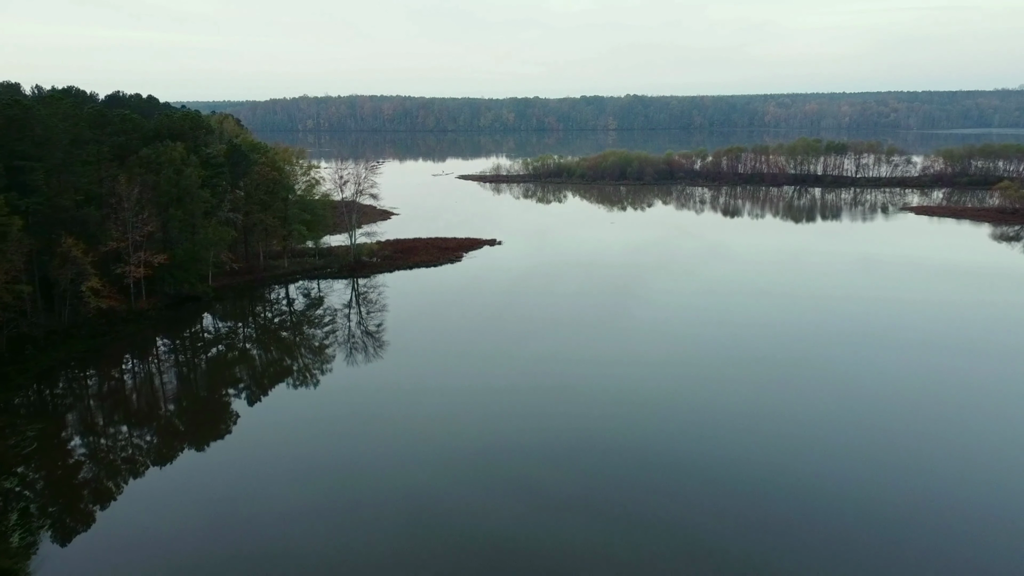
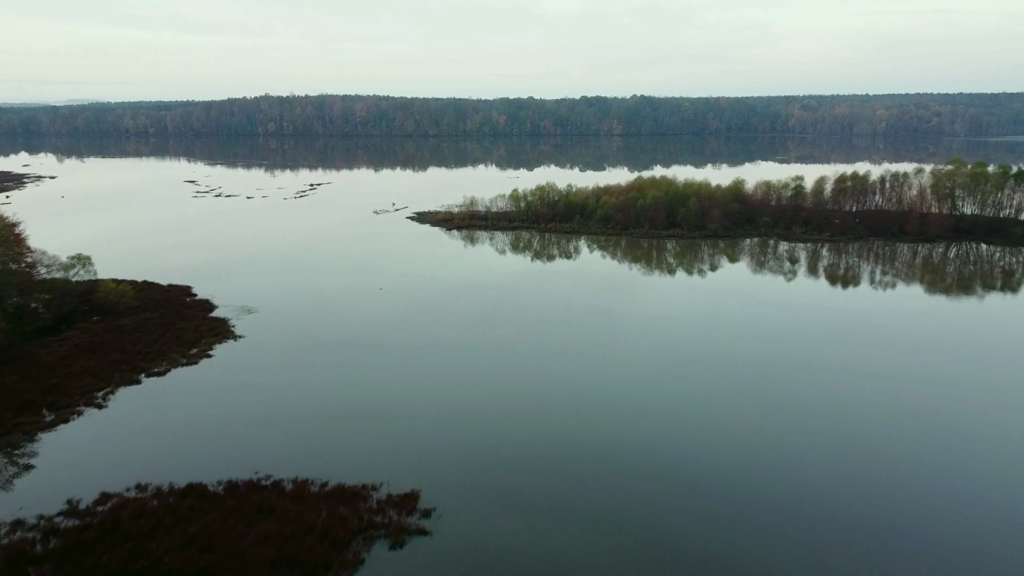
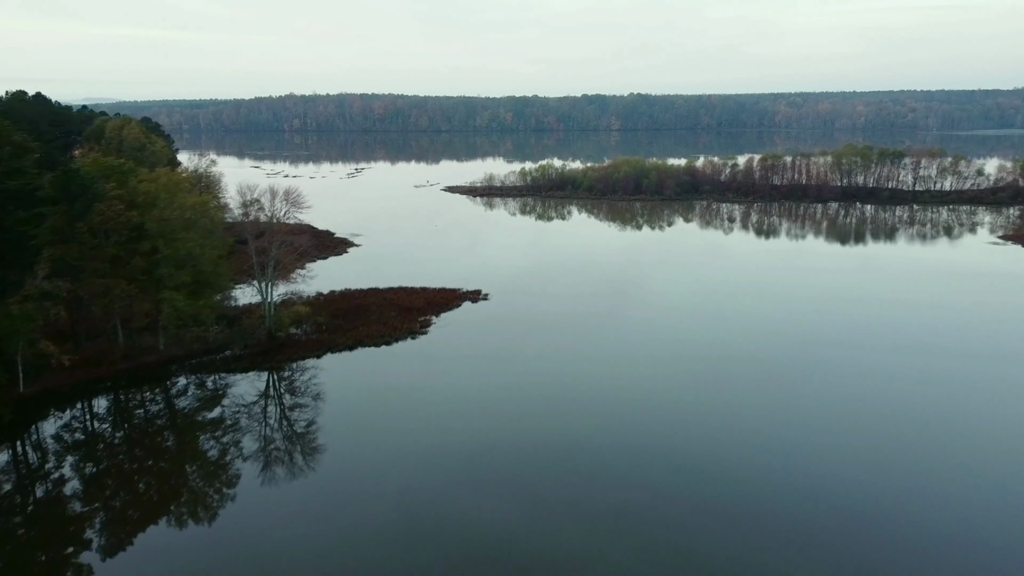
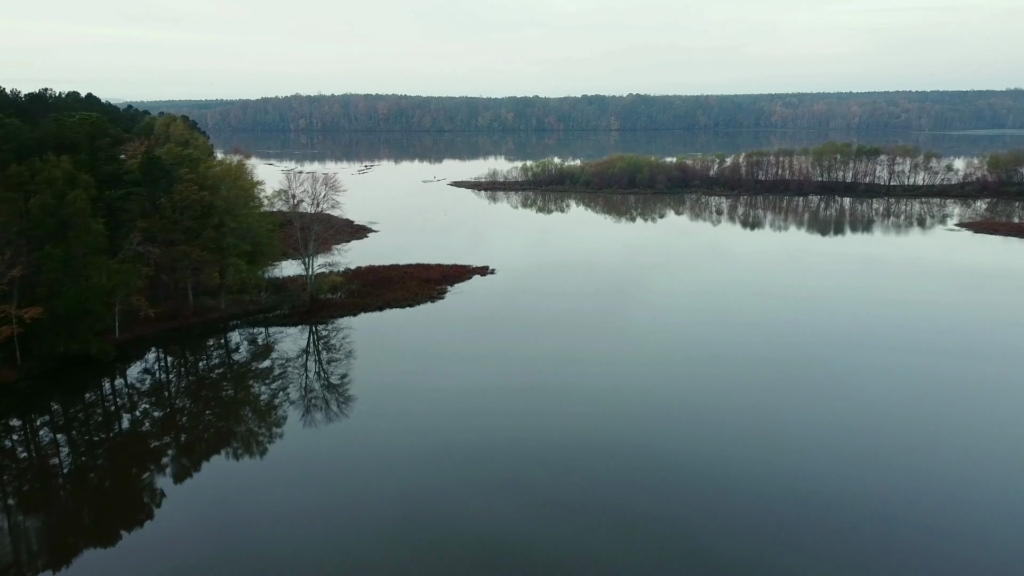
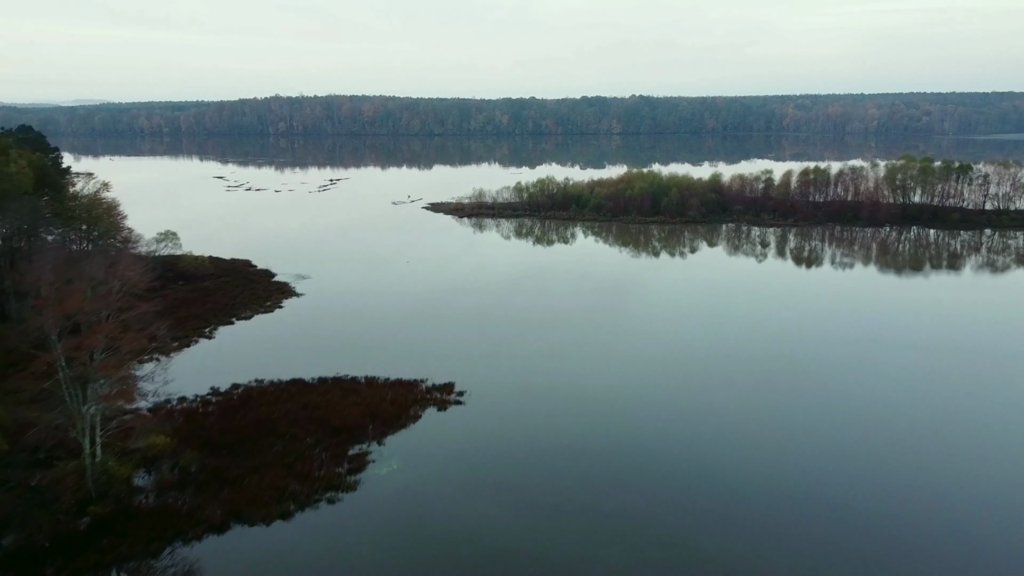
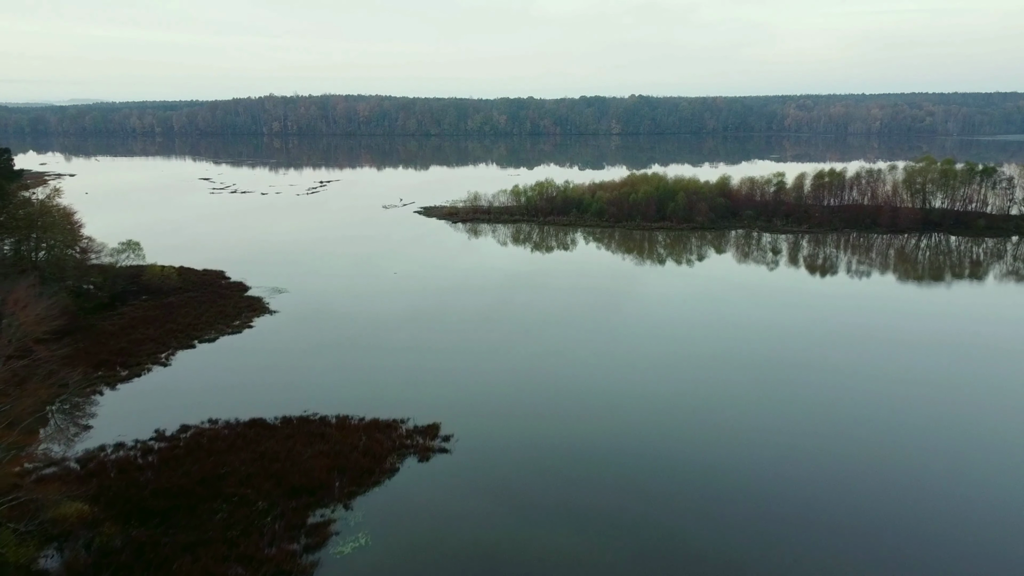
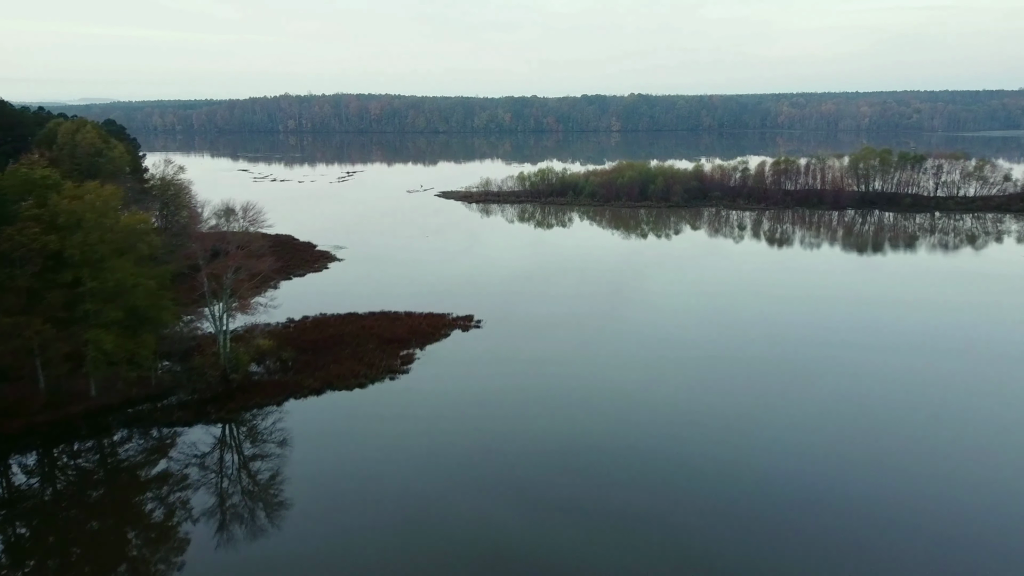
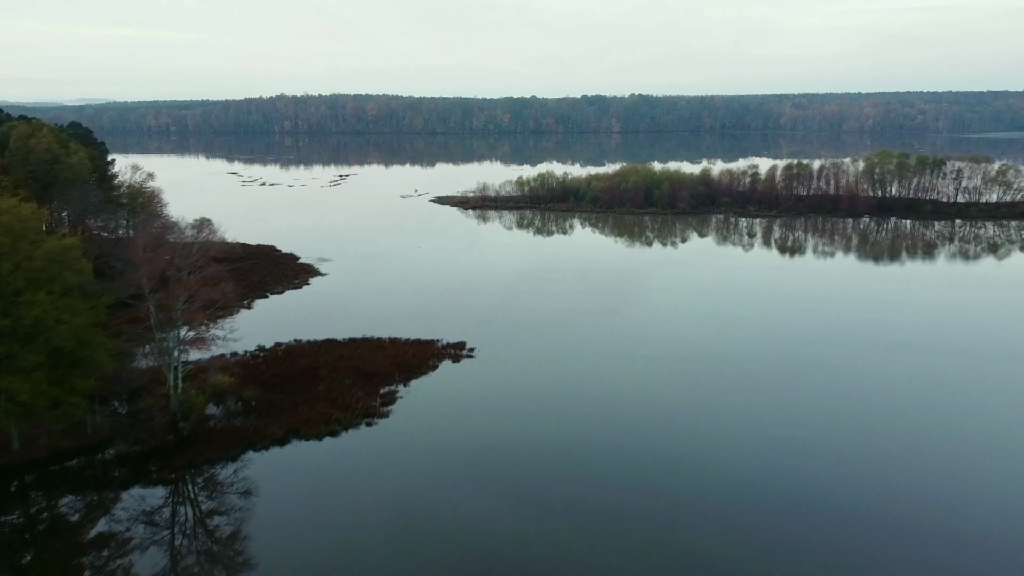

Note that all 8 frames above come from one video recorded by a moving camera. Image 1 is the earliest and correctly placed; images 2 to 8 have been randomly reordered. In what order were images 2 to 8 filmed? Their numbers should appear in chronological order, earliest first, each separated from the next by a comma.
4, 3, 7, 8, 5, 6, 2
